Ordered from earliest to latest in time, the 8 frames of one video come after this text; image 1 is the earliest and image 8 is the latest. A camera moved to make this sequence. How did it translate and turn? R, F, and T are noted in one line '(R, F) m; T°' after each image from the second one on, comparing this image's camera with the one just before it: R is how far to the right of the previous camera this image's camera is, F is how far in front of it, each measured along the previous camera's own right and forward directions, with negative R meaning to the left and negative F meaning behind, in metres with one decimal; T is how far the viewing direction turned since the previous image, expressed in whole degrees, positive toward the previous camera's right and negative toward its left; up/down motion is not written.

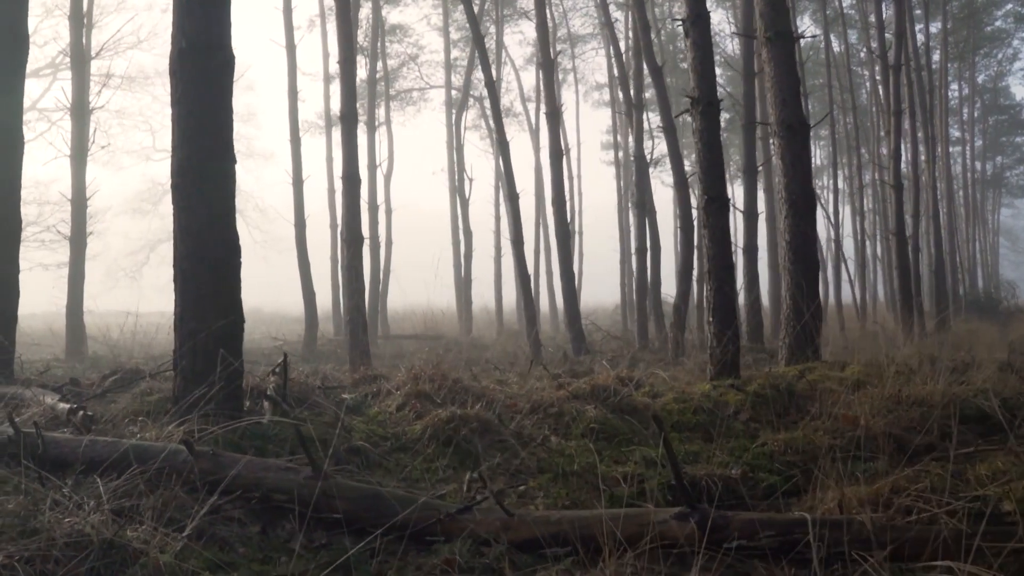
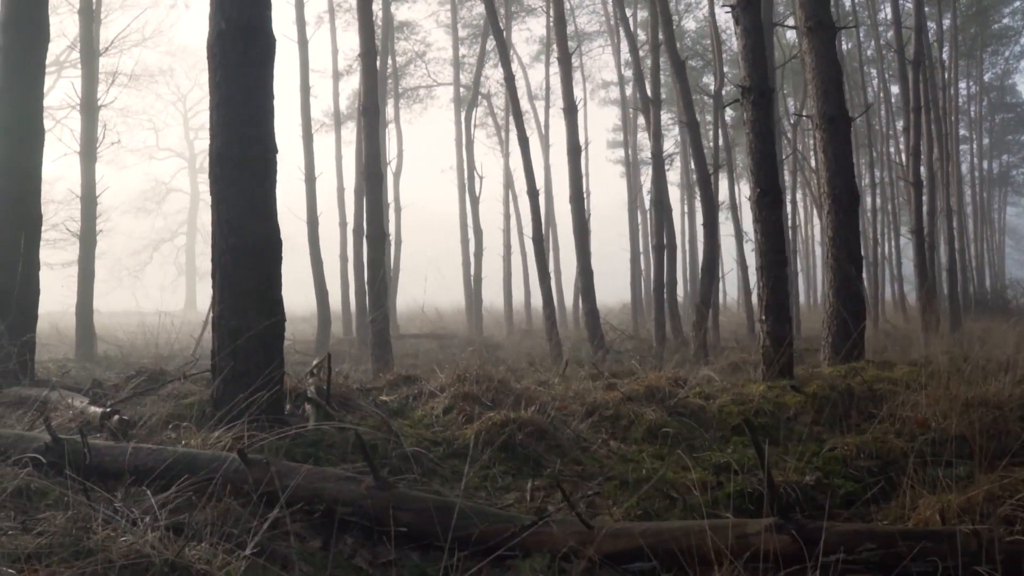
(-0.4, +0.3) m; 0°
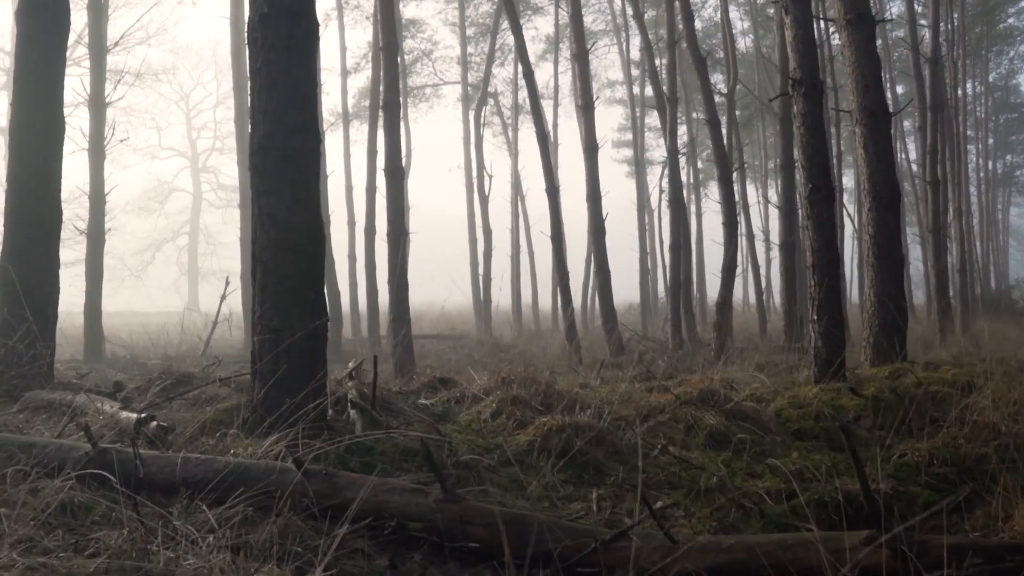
(-0.4, +0.3) m; 0°
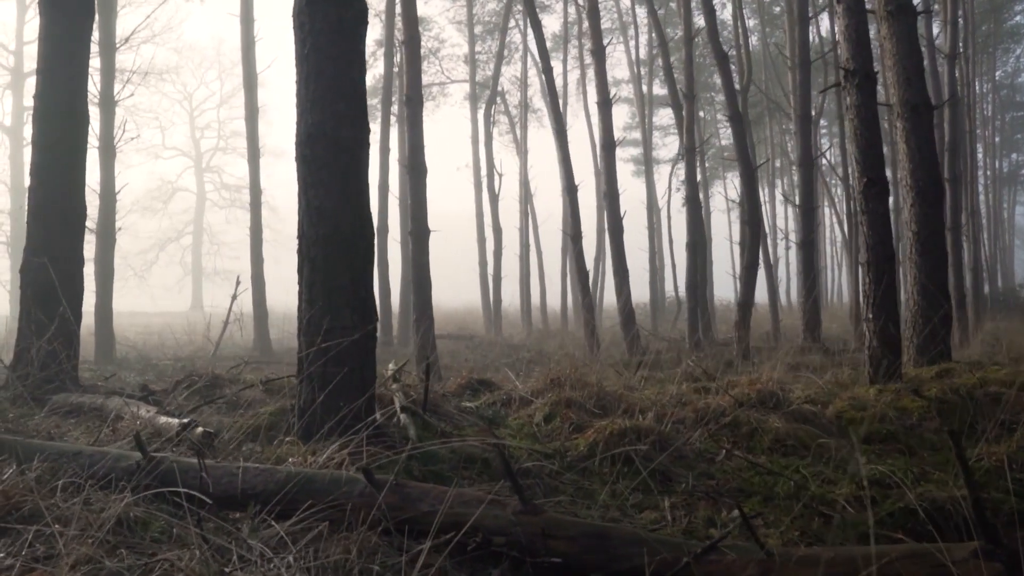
(-0.4, +0.2) m; 0°
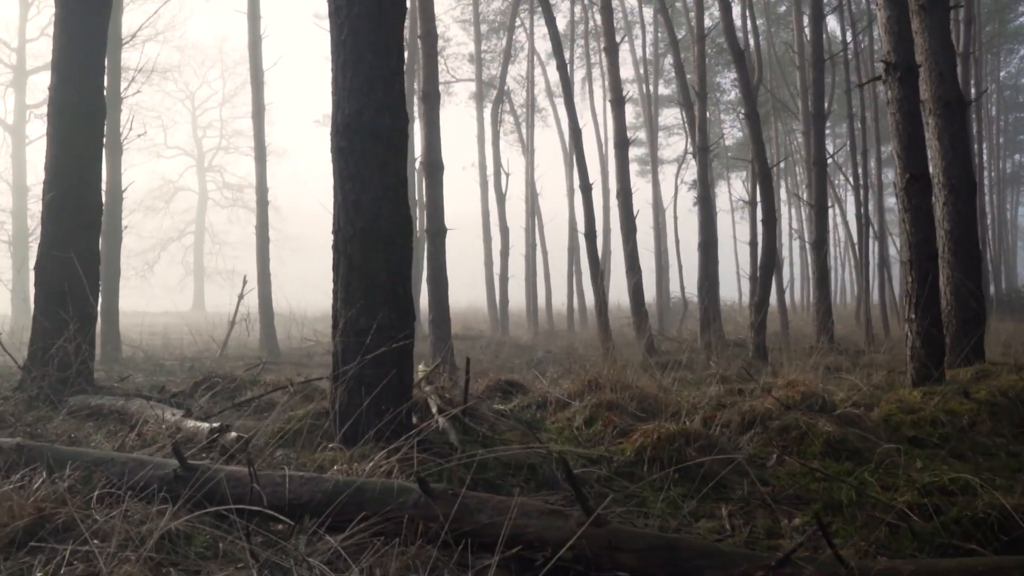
(-0.3, +0.2) m; 0°
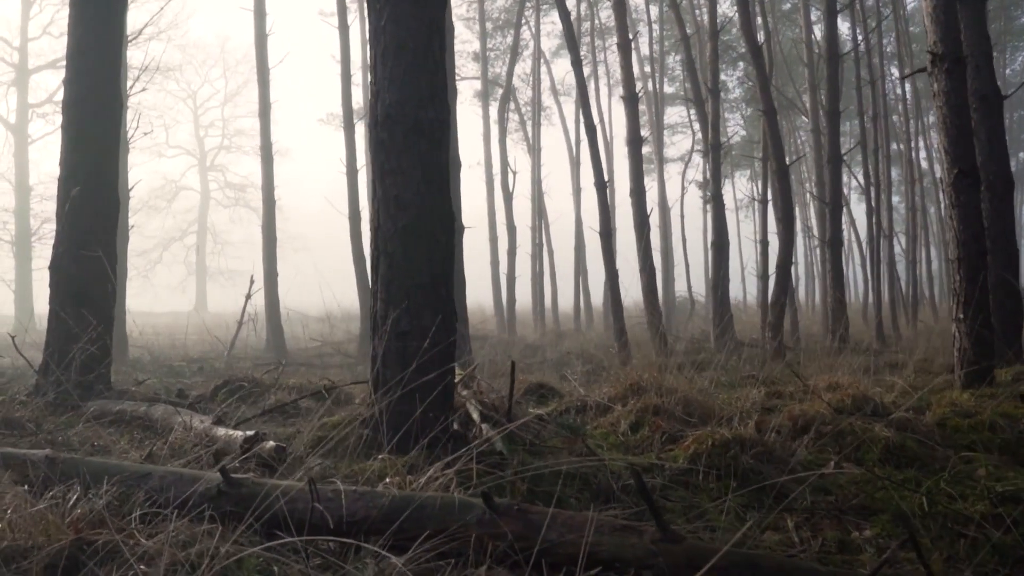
(-0.3, +0.2) m; 0°
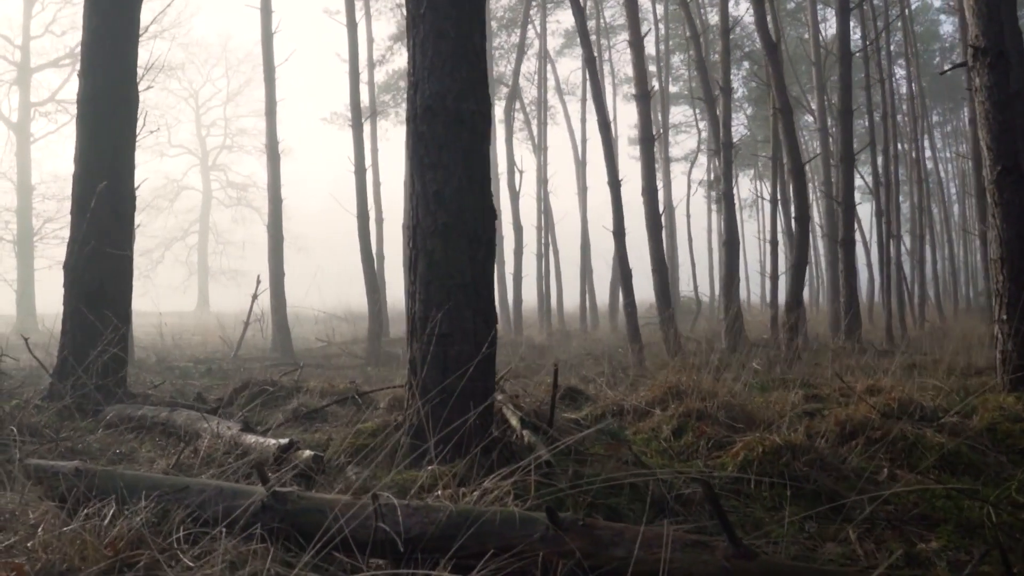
(-0.2, +0.2) m; 0°
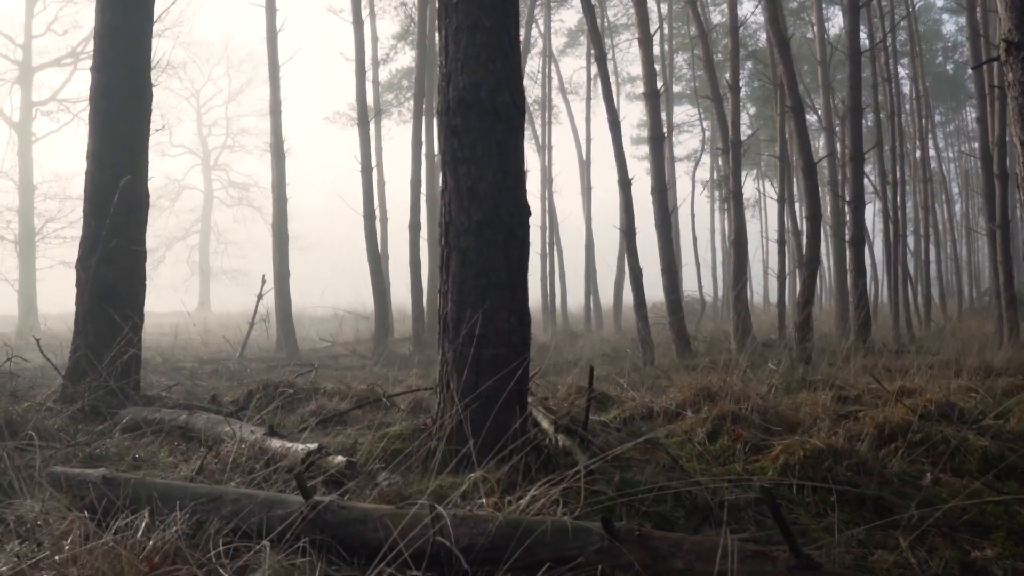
(-0.2, +0.1) m; 0°
